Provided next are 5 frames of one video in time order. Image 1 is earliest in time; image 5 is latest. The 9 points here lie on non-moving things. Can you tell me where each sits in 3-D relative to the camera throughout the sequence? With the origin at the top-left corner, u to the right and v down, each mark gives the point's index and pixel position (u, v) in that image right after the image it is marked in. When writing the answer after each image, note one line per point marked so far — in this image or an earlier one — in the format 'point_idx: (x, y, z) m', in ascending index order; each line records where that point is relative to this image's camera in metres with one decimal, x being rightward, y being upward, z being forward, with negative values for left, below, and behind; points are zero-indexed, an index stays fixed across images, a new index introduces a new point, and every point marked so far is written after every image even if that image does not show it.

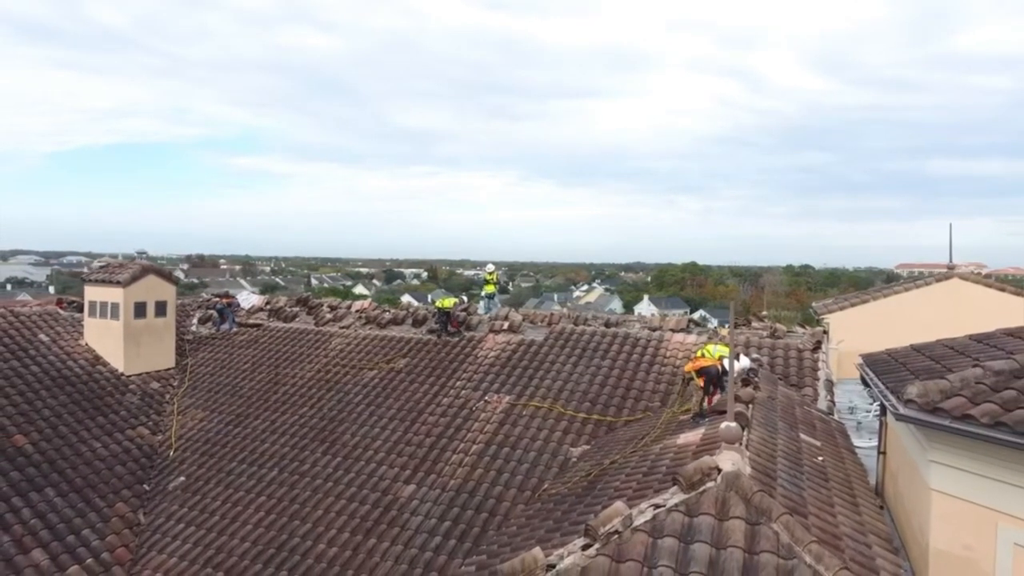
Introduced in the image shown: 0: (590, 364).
0: (+1.2, -1.1, +9.9) m
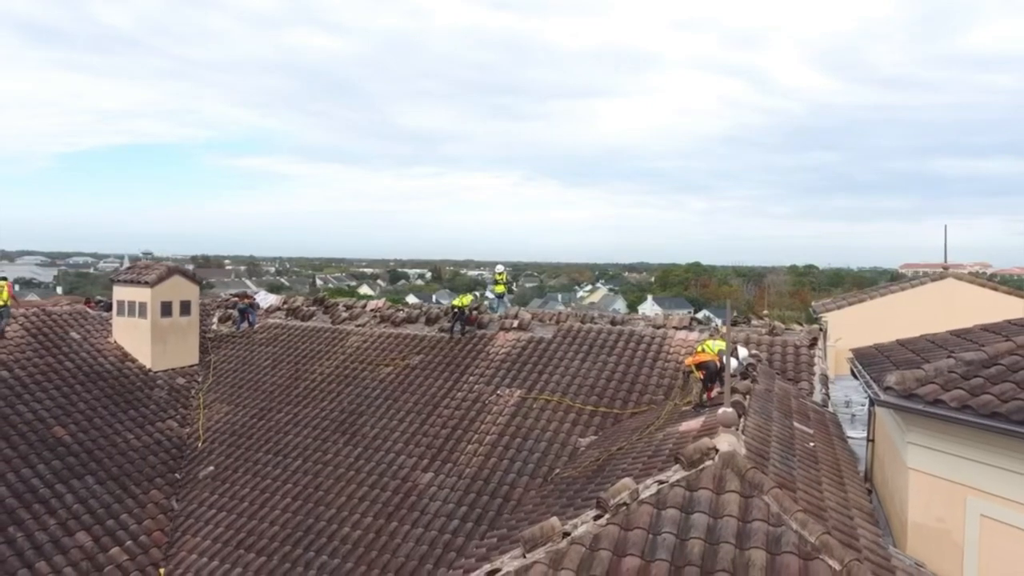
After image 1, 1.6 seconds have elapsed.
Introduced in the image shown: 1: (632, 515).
0: (+1.3, -1.1, +10.4) m
1: (+0.8, -1.5, +4.4) m
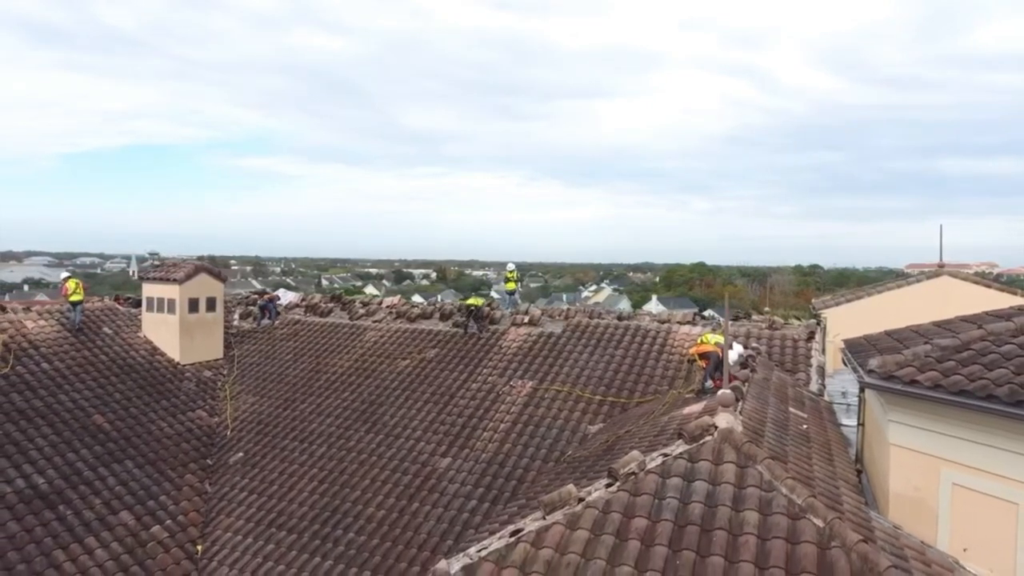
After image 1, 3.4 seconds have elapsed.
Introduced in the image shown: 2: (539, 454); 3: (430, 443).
0: (+1.5, -1.1, +10.9) m
1: (+0.9, -1.4, +4.9) m
2: (+0.4, -2.2, +8.7) m
3: (-1.2, -2.2, +9.4) m
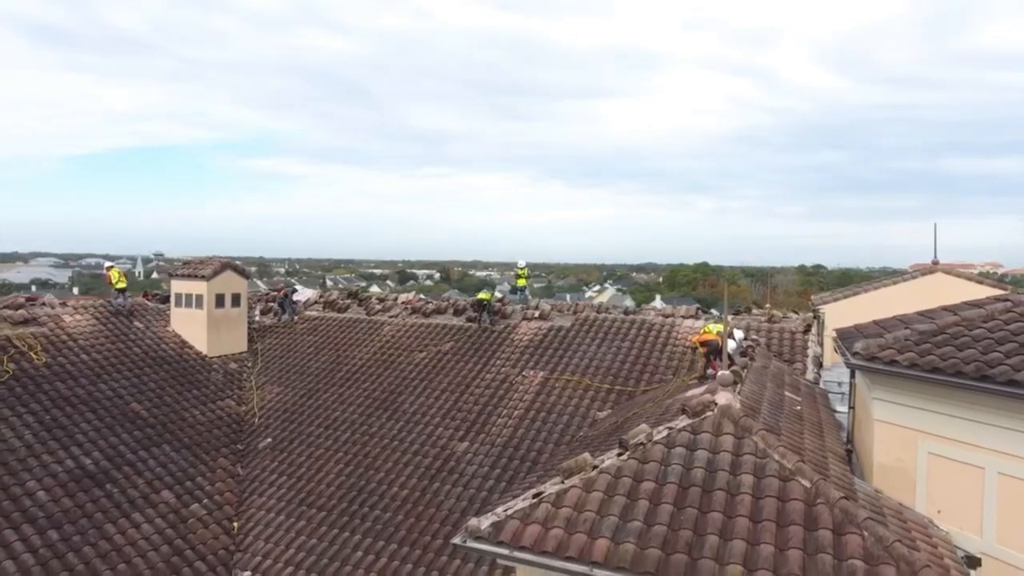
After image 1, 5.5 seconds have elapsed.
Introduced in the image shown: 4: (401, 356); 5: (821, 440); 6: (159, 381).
0: (+1.7, -1.0, +11.5) m
1: (+1.1, -1.4, +5.5) m
2: (+0.6, -2.1, +9.3) m
3: (-1.0, -2.1, +10.0) m
4: (-2.1, -1.3, +12.4) m
5: (+3.0, -1.5, +6.5) m
6: (-6.1, -1.6, +11.5) m
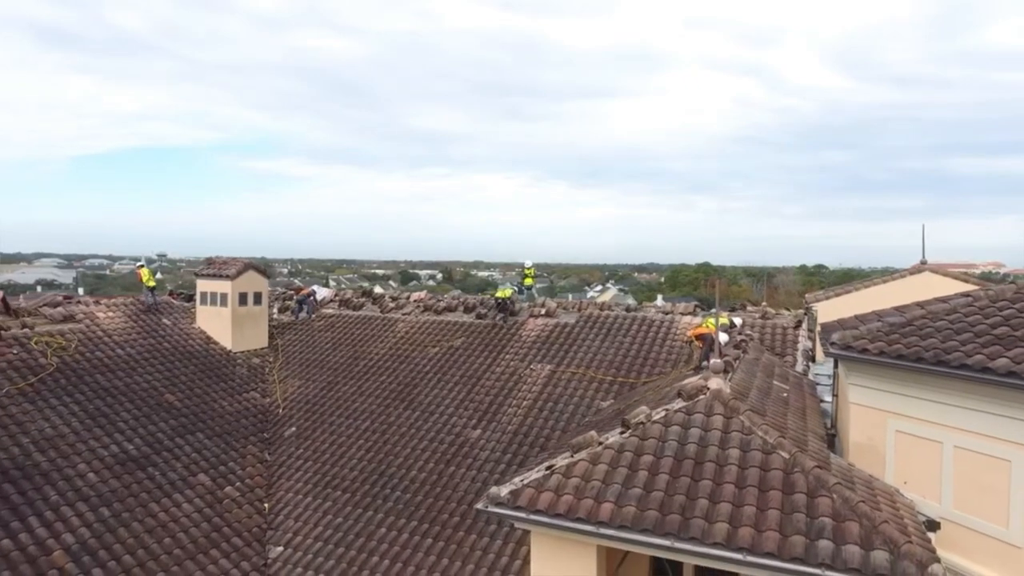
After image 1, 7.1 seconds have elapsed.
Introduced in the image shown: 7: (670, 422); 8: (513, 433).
0: (+1.9, -1.0, +12.2) m
1: (+1.3, -1.3, +6.2) m
2: (+0.7, -2.1, +10.0) m
3: (-0.8, -2.1, +10.8) m
4: (-1.9, -1.2, +13.1) m
5: (+3.2, -1.5, +7.2) m
6: (-5.9, -1.6, +12.2) m
7: (+1.5, -1.3, +6.3) m
8: (0.0, -2.2, +10.1) m
